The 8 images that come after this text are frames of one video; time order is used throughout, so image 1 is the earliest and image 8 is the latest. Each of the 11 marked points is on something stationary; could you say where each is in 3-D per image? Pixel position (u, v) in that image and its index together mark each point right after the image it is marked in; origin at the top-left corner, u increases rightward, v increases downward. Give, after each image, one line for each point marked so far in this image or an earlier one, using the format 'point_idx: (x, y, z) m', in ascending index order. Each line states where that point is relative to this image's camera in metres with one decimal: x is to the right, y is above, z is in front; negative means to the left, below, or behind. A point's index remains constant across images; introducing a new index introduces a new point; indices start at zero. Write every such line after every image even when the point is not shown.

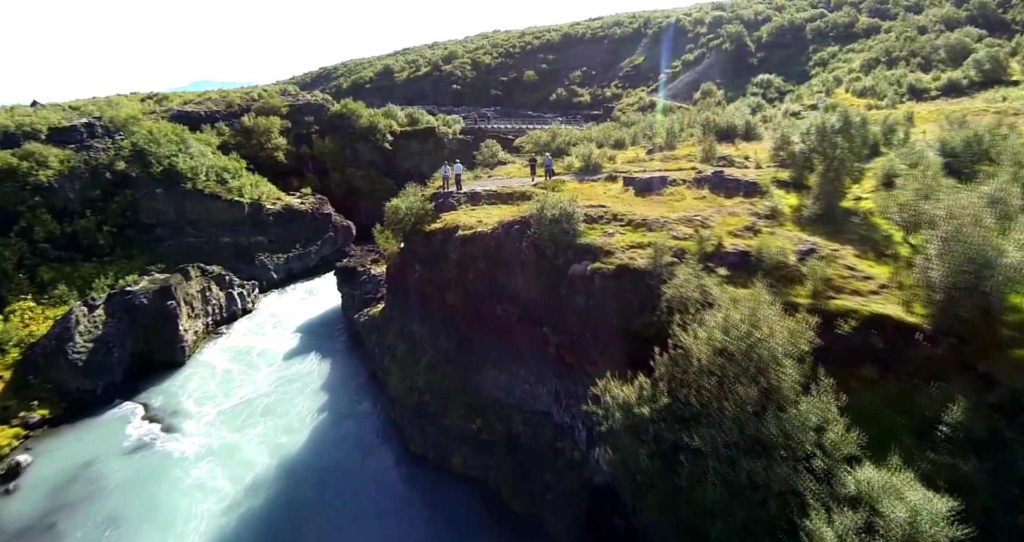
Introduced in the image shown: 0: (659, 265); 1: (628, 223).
0: (+4.9, +0.2, +15.7) m
1: (+4.5, +1.9, +18.6) m
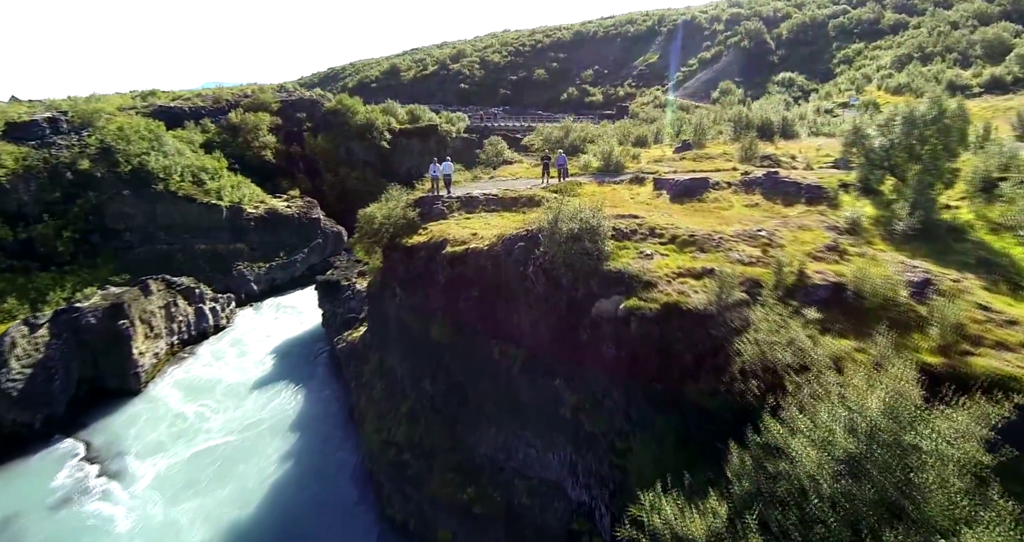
0: (+4.9, -0.8, +10.9) m
1: (+4.6, +0.9, +13.9) m
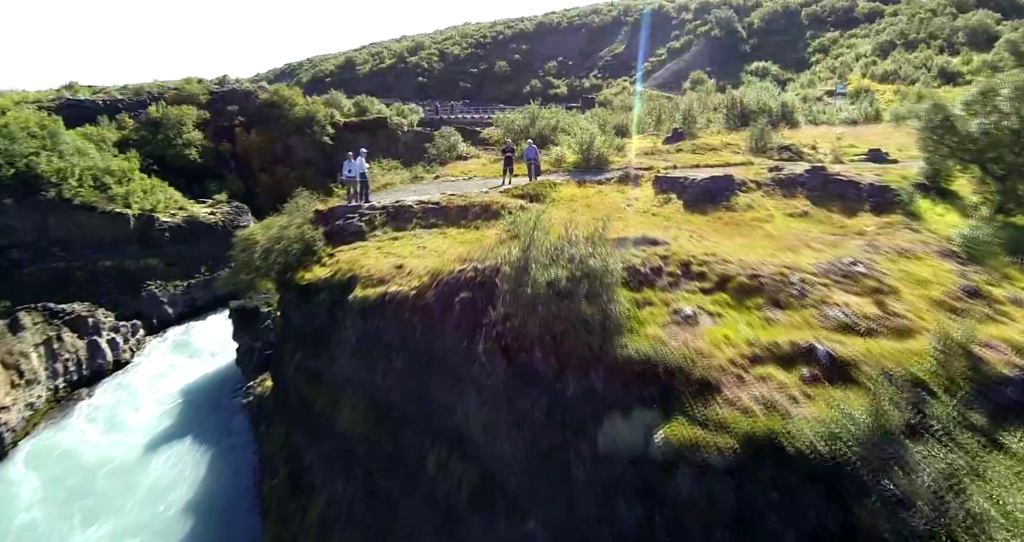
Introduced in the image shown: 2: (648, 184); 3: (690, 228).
0: (+4.0, -2.0, +5.3) m
1: (+3.5, -0.2, +8.2) m
2: (+4.6, +3.0, +15.5) m
3: (+4.1, +1.0, +10.9) m
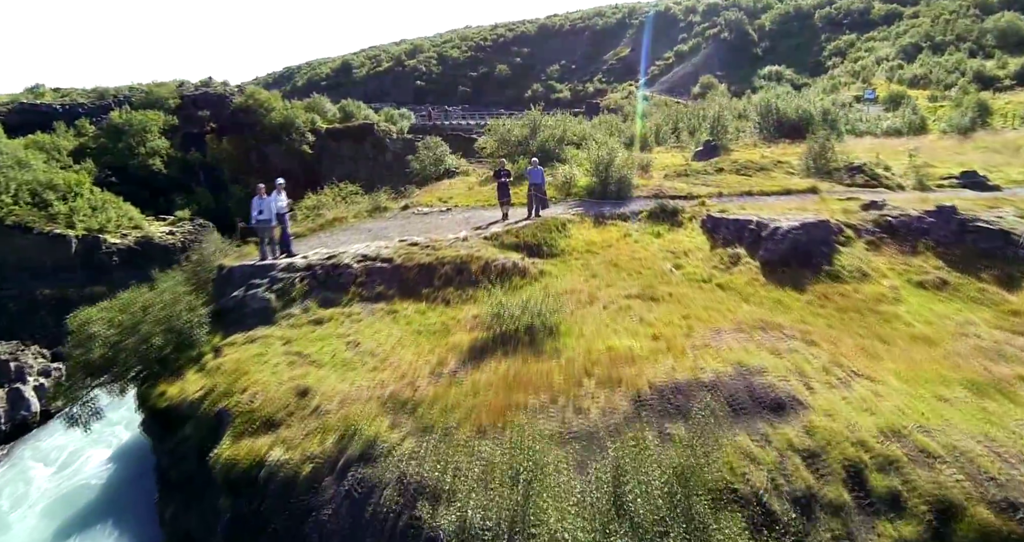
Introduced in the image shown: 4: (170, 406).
0: (+3.8, -3.7, +0.9) m
1: (+3.2, -2.0, +3.8) m
2: (+4.3, +1.1, +11.1) m
3: (+3.9, -0.8, +6.4) m
4: (-5.4, -2.1, +7.4) m
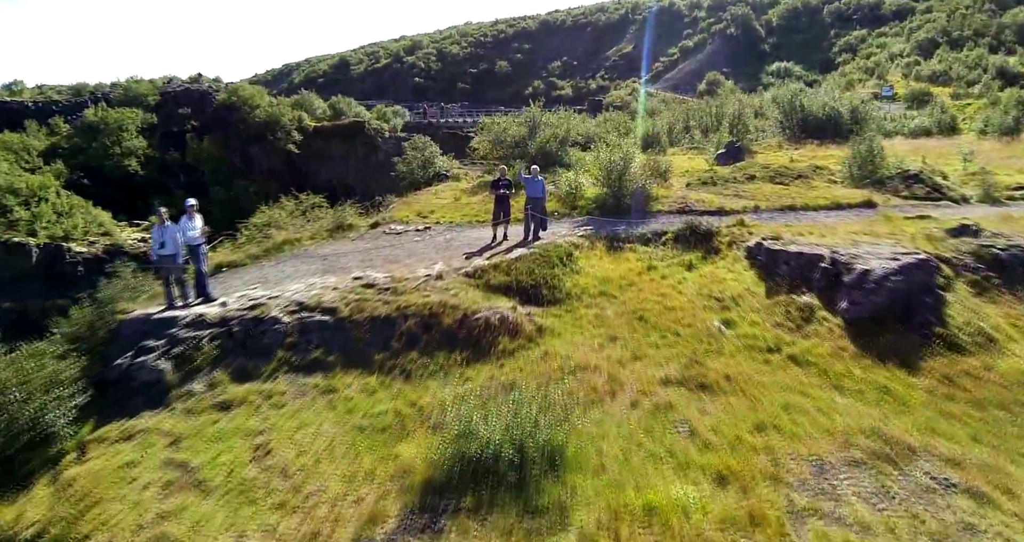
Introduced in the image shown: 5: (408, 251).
0: (+3.6, -4.5, -1.5) m
1: (+3.0, -2.8, +1.4) m
2: (+4.2, +0.3, +8.7) m
3: (+3.7, -1.6, +4.0) m
4: (-5.5, -2.9, +5.1) m
5: (-2.1, +0.4, +9.4) m
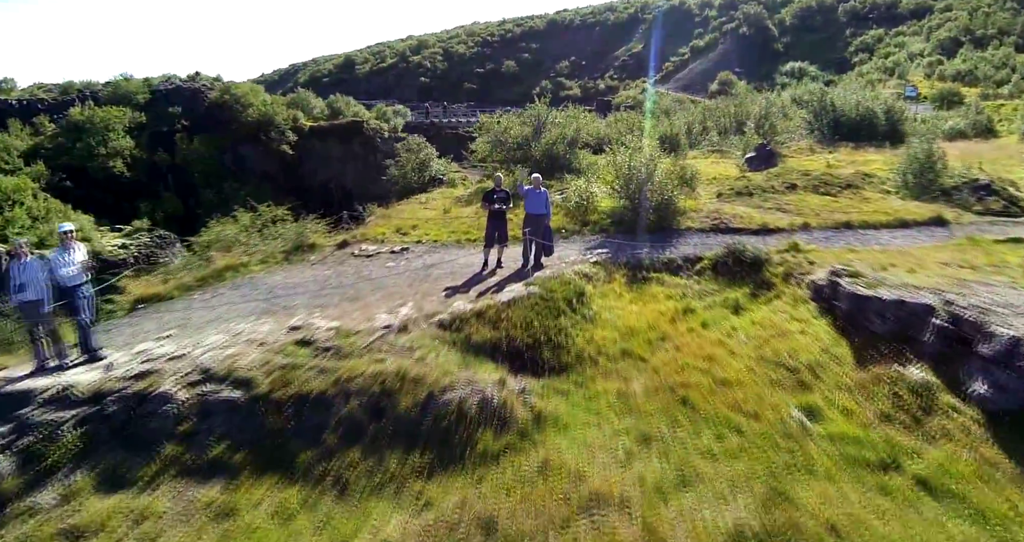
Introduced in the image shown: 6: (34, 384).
0: (+3.3, -5.1, -3.5) m
1: (+2.8, -3.4, -0.6) m
2: (+4.1, -0.3, +6.7) m
3: (+3.5, -2.3, +2.1) m
4: (-5.7, -3.4, +3.2) m
5: (-2.1, -0.2, +7.5) m
6: (-5.1, -1.2, +5.1) m
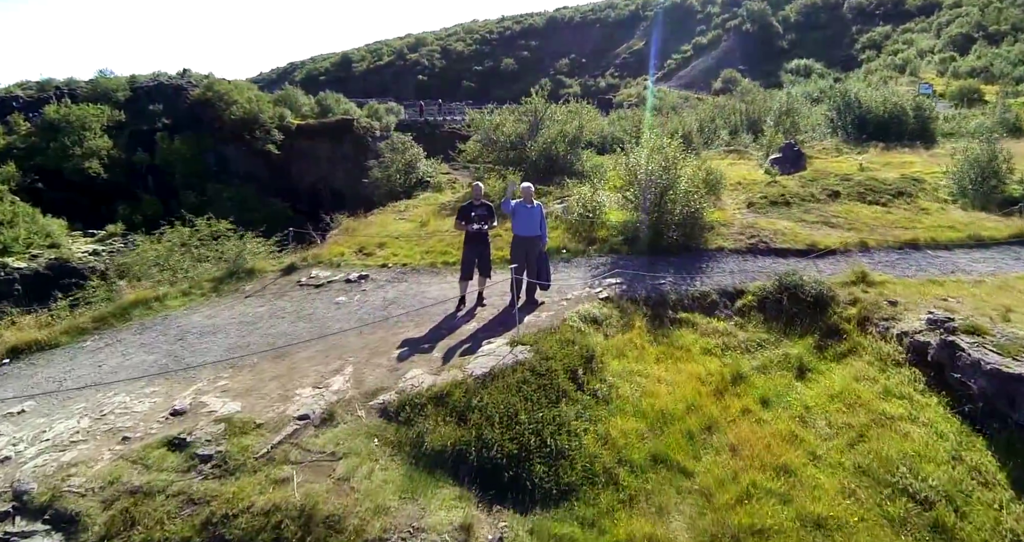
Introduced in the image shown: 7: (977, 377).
0: (+3.1, -5.6, -5.2) m
1: (+2.6, -3.9, -2.3) m
2: (+3.9, -0.8, +4.9) m
3: (+3.3, -2.8, +0.3) m
4: (-5.9, -3.9, +1.5) m
5: (-2.3, -0.7, +5.7) m
6: (-5.3, -1.7, +3.4) m
7: (+3.9, -0.9, +4.1) m
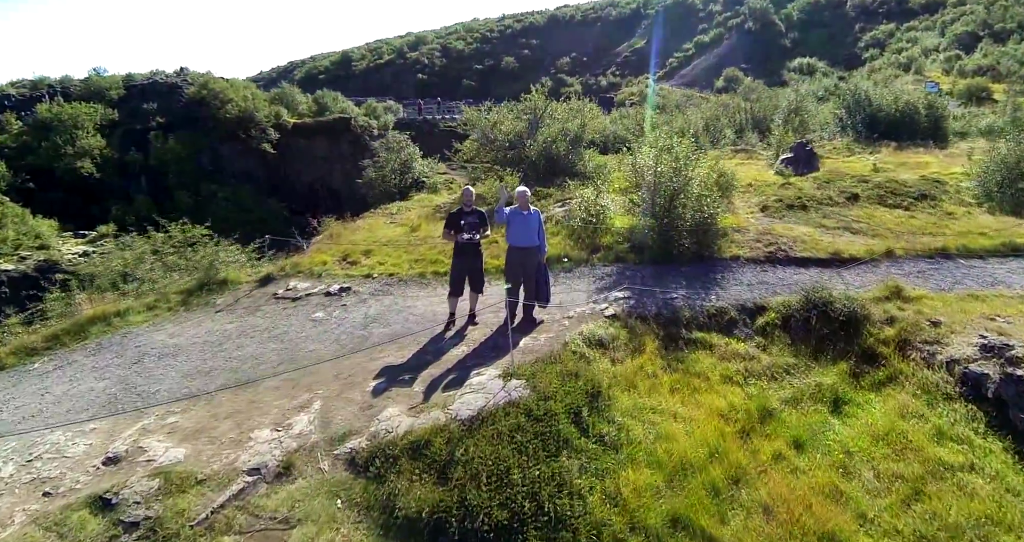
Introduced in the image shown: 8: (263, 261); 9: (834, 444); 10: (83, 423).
0: (+3.0, -5.8, -5.8) m
1: (+2.6, -4.1, -2.9) m
2: (+3.8, -0.9, +4.4) m
3: (+3.2, -2.9, -0.3) m
4: (-6.0, -4.1, +0.9) m
5: (-2.4, -0.8, +5.1) m
6: (-5.3, -1.8, +2.8) m
7: (+3.8, -1.0, +3.5) m
8: (-3.8, +0.1, +7.4) m
9: (+2.5, -1.3, +3.8) m
10: (-3.7, -1.3, +4.2) m
